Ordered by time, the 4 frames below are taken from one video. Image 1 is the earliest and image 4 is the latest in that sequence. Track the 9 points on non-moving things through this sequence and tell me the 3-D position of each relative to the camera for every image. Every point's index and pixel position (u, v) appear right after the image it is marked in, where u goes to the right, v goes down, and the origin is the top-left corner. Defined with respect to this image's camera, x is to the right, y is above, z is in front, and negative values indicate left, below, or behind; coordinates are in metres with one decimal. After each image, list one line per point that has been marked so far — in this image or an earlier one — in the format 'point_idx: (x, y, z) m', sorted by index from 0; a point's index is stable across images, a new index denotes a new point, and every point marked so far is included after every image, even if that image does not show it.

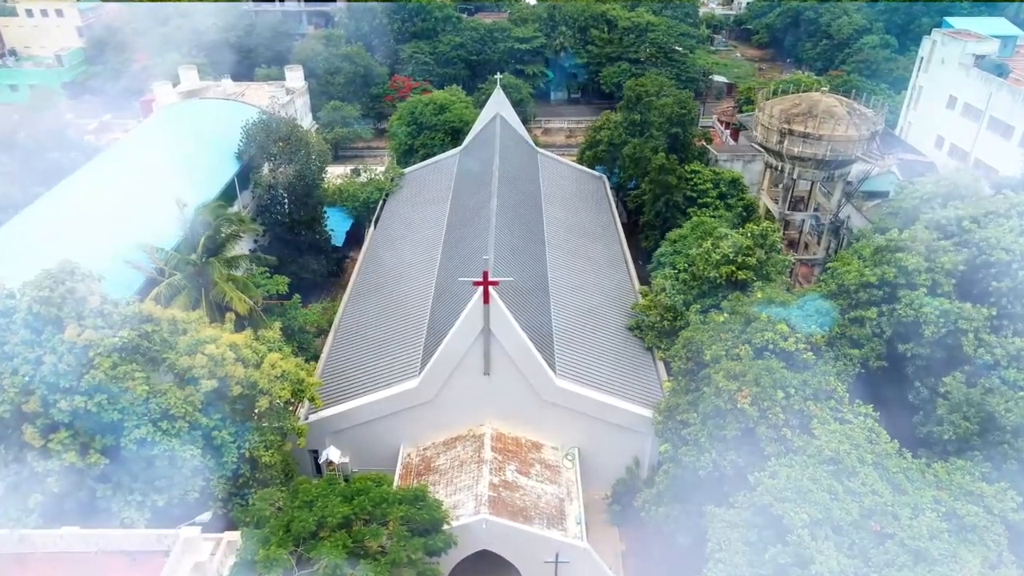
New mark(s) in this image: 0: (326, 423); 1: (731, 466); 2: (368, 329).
0: (-4.5, -3.3, +16.7) m
1: (+4.2, -3.4, +13.0) m
2: (-4.2, -1.2, +20.0) m
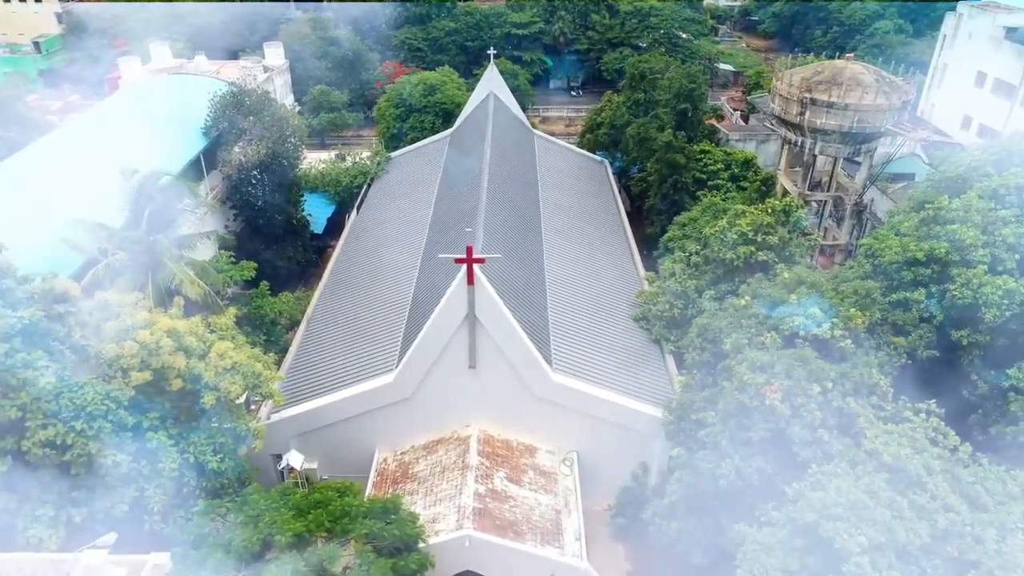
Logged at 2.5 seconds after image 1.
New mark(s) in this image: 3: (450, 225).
0: (-4.7, -2.9, +14.6) m
1: (+3.9, -3.0, +11.0) m
2: (-4.4, -0.9, +18.0) m
3: (-1.8, +1.8, +19.7) m
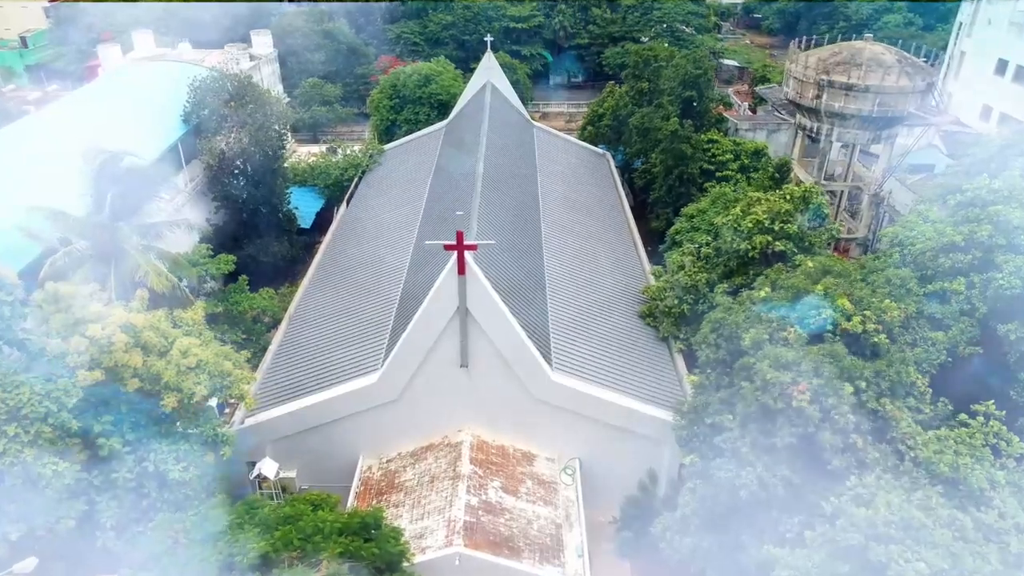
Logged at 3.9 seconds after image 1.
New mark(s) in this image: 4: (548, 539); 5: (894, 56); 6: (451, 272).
0: (-4.8, -2.7, +13.3) m
1: (+3.8, -2.8, +9.7) m
2: (-4.5, -0.7, +16.7) m
3: (-1.9, +1.9, +18.5) m
4: (+0.6, -4.4, +12.0) m
5: (+9.9, +6.0, +17.7) m
6: (-1.1, +0.3, +12.2) m
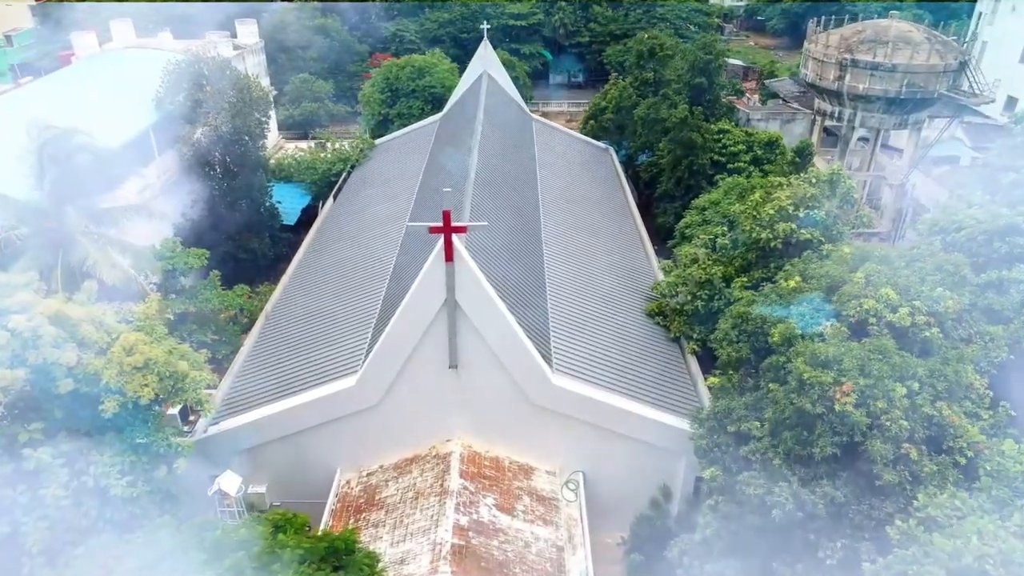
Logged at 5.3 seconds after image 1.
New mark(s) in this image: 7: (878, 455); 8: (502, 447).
0: (-4.9, -2.6, +11.9) m
1: (+3.8, -2.6, +8.2) m
2: (-4.6, -0.6, +15.3) m
3: (-1.9, +2.0, +17.1) m
4: (+0.5, -4.2, +10.5) m
5: (+9.8, +6.1, +16.4) m
6: (-1.2, +0.5, +10.8) m
7: (+4.3, -2.0, +8.1) m
8: (-0.2, -2.8, +12.3) m
